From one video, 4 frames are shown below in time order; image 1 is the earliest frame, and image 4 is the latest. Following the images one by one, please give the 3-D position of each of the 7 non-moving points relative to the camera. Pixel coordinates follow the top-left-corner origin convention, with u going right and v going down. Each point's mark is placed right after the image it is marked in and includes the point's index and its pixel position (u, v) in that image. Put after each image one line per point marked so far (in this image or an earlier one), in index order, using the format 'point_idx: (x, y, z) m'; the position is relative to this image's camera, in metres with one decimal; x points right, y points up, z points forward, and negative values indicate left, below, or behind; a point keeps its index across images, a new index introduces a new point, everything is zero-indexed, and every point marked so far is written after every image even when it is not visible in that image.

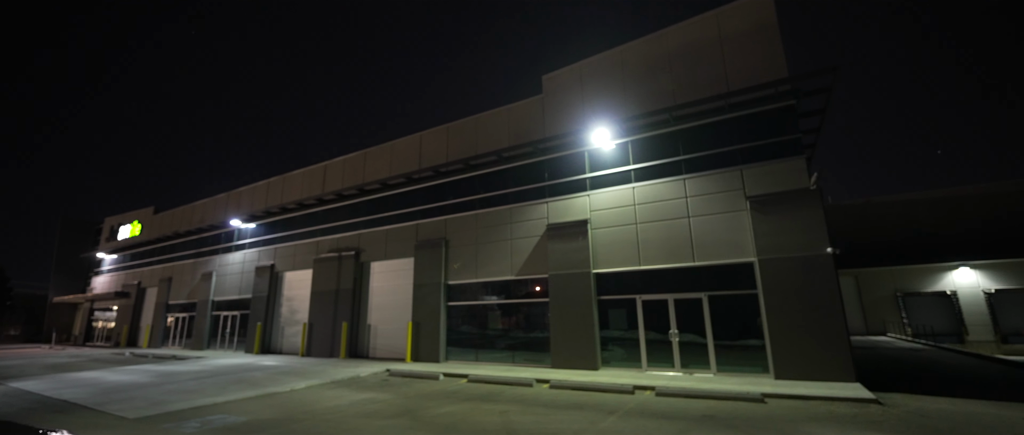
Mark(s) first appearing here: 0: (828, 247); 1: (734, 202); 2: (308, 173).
0: (+7.1, -0.7, +9.8) m
1: (+5.6, +0.4, +11.0) m
2: (-9.3, +2.0, +19.8) m
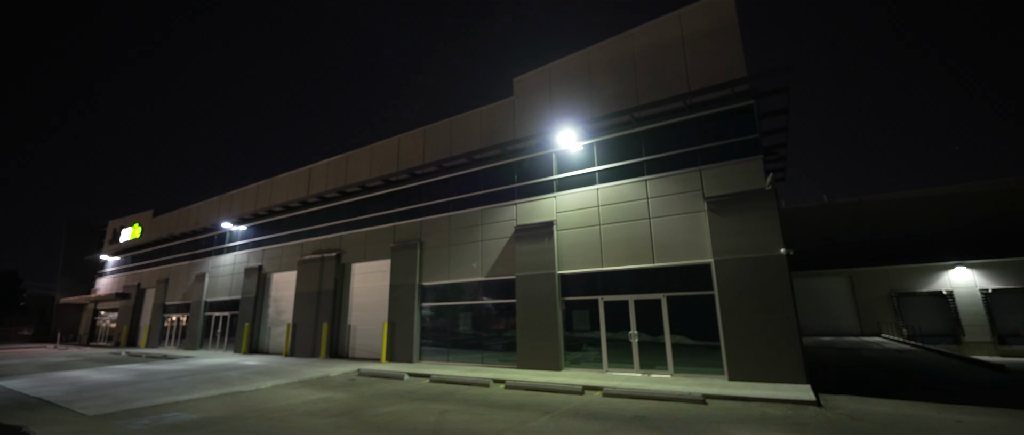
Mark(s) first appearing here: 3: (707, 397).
0: (+6.0, -0.7, +9.8) m
1: (+4.6, +0.4, +11.0) m
2: (-10.1, +1.9, +20.2) m
3: (+3.7, -3.4, +8.2) m
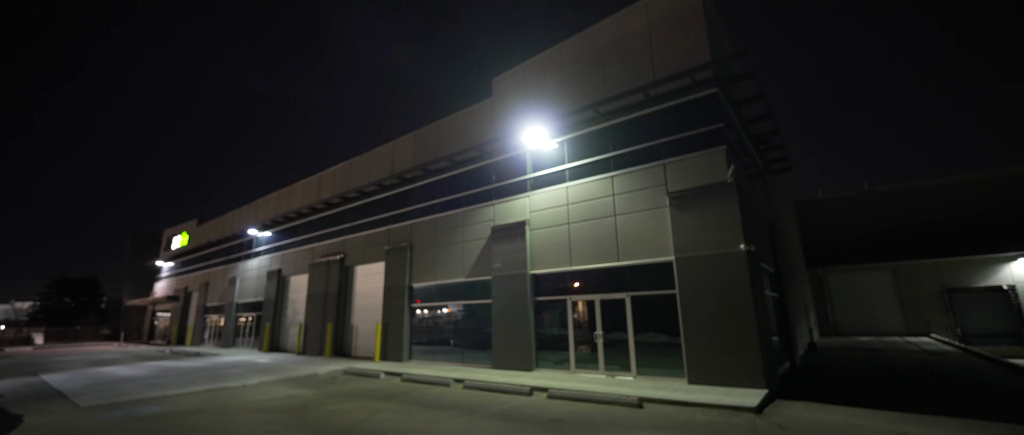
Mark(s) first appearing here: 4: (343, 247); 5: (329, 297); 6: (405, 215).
0: (+4.9, -0.6, +9.2) m
1: (+3.5, +0.5, +10.6) m
2: (-10.1, +1.6, +21.4) m
3: (+2.4, -3.3, +7.9) m
4: (-7.3, -1.3, +18.9) m
5: (-7.8, -3.4, +18.6) m
6: (-4.0, +0.1, +16.5) m
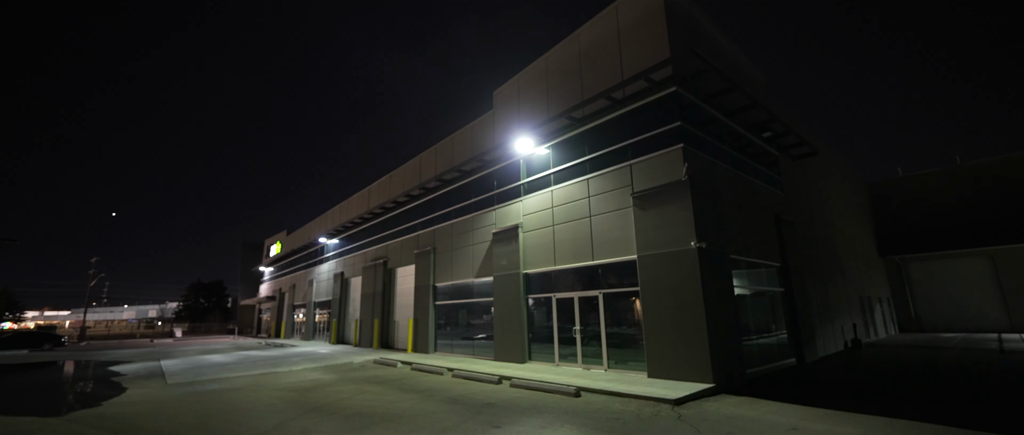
0: (+3.9, -0.5, +9.3) m
1: (+2.9, +0.5, +11.0) m
2: (-8.5, +1.2, +24.1) m
3: (+1.4, -3.4, +8.5) m
4: (-6.1, -1.6, +21.2) m
5: (-6.6, -3.8, +21.0) m
6: (-3.4, -0.1, +18.2) m
